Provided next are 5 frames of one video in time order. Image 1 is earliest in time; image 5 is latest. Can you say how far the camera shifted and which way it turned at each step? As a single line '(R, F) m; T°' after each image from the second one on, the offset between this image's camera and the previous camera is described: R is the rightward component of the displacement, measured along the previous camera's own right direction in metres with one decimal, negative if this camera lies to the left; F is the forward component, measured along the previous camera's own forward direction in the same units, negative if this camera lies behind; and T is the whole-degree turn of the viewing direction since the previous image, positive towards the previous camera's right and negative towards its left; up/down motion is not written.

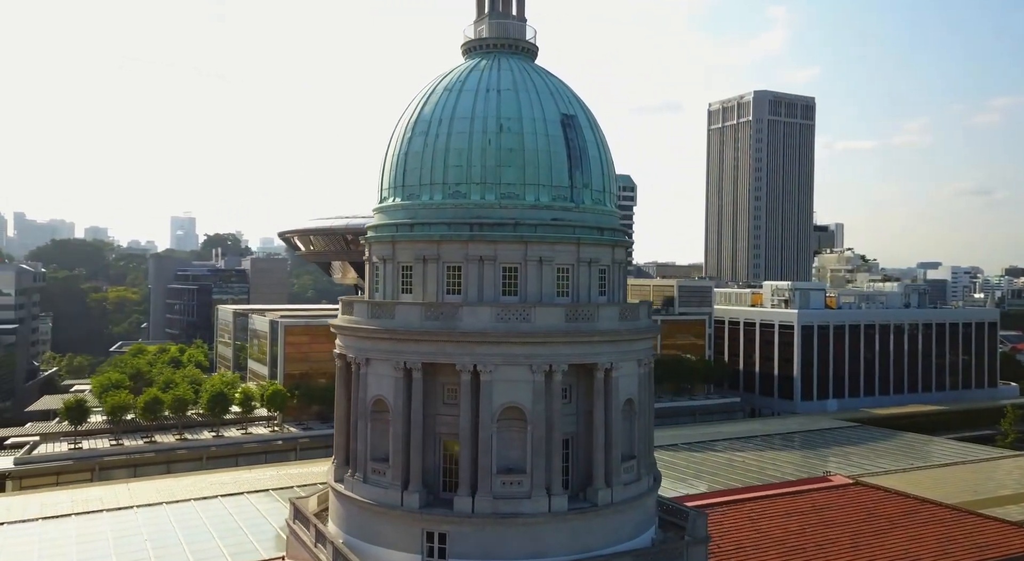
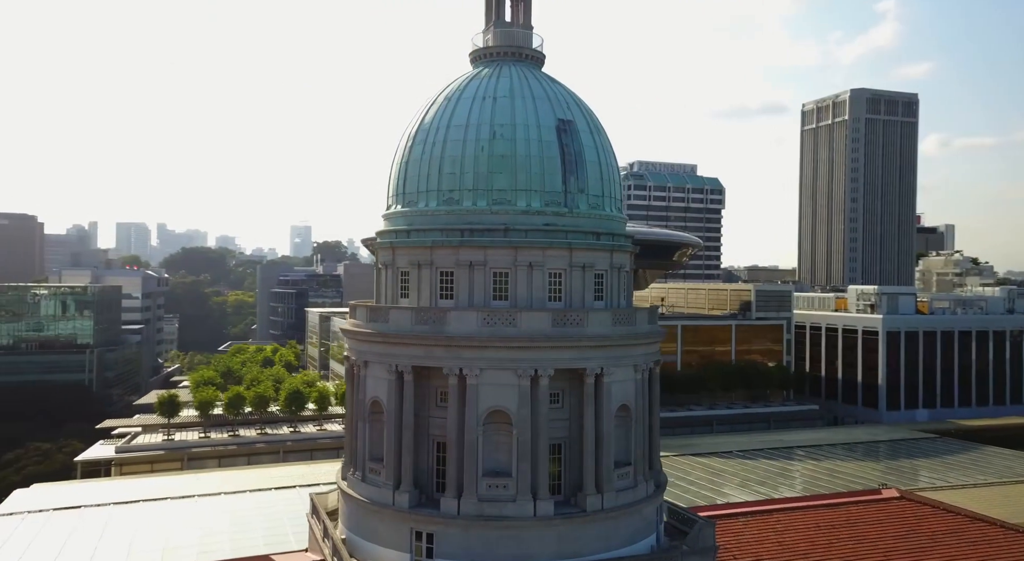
(+3.5, -0.1) m; -7°
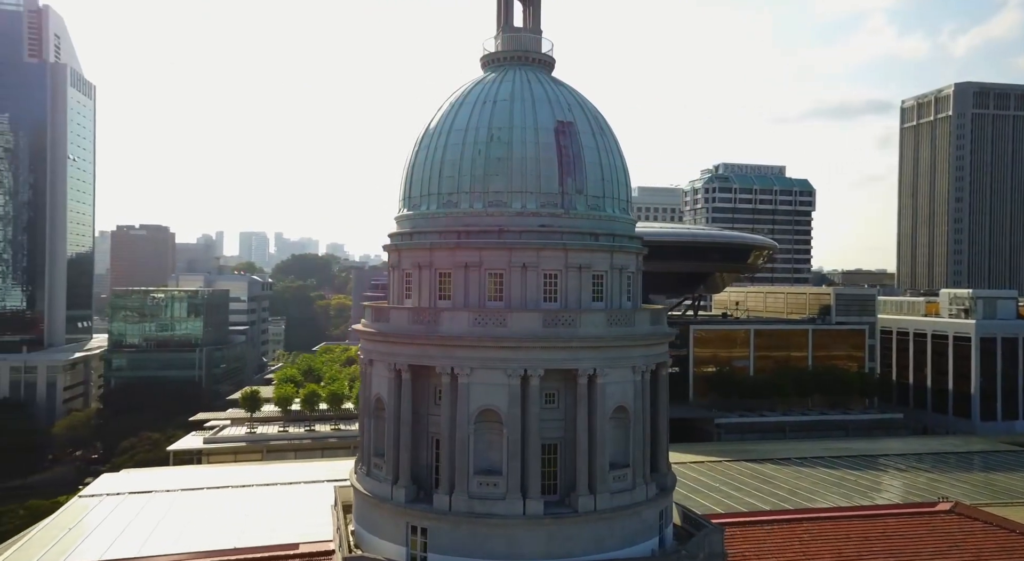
(+3.3, -0.1) m; -7°
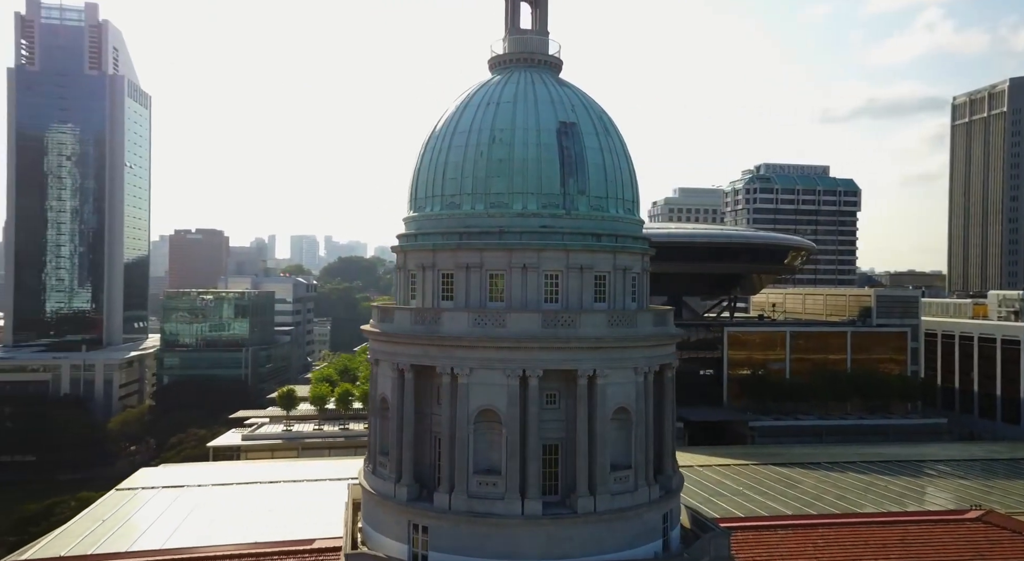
(+1.5, -0.1) m; -3°
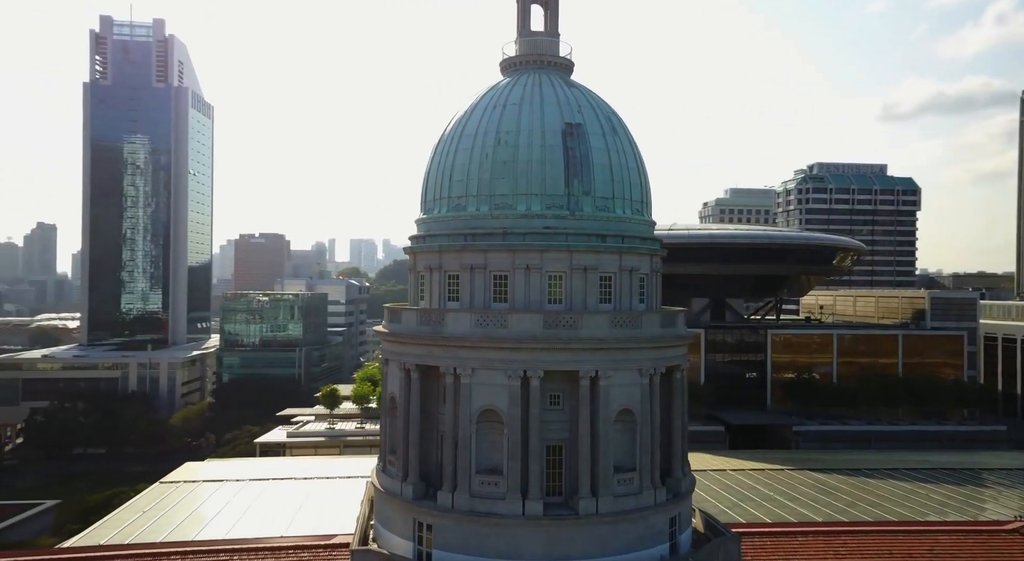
(+1.7, -0.1) m; -4°
